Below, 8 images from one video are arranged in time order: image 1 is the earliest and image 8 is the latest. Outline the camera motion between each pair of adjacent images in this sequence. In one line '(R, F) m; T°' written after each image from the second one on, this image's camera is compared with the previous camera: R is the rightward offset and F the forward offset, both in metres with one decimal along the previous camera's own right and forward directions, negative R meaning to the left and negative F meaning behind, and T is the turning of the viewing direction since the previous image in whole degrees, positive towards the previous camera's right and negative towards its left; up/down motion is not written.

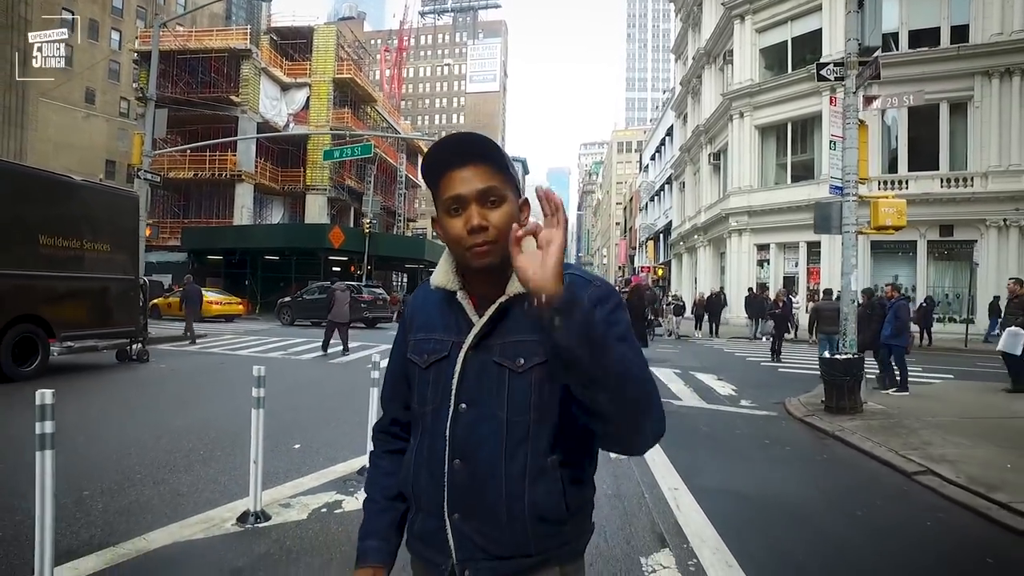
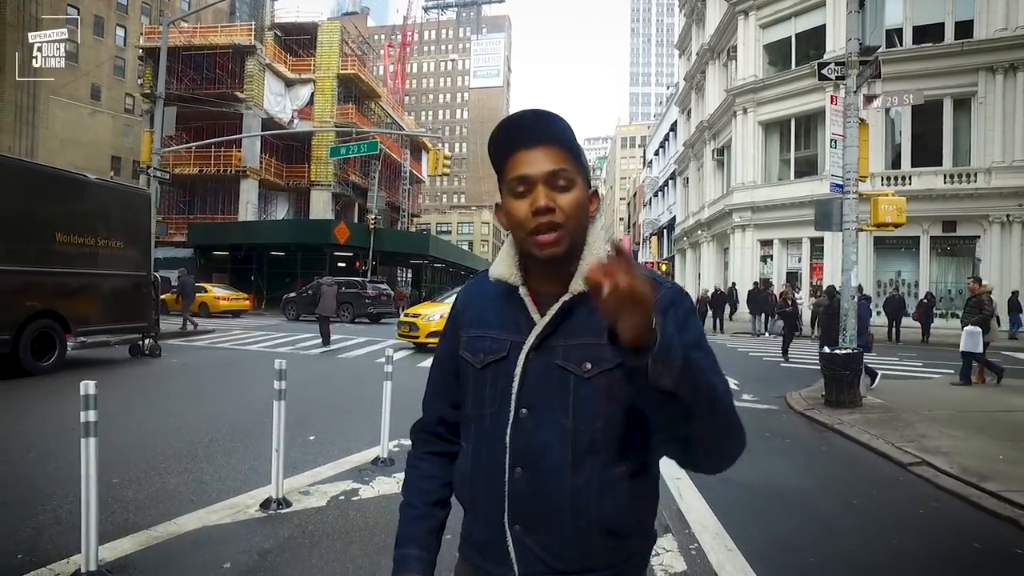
(0.0, -0.2) m; 0°
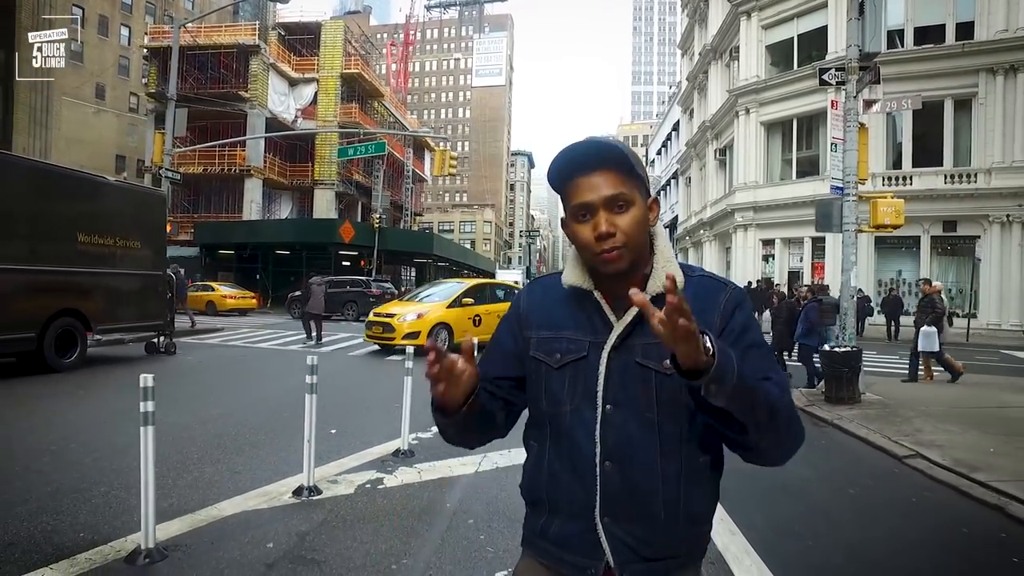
(-0.1, -0.3) m; 0°
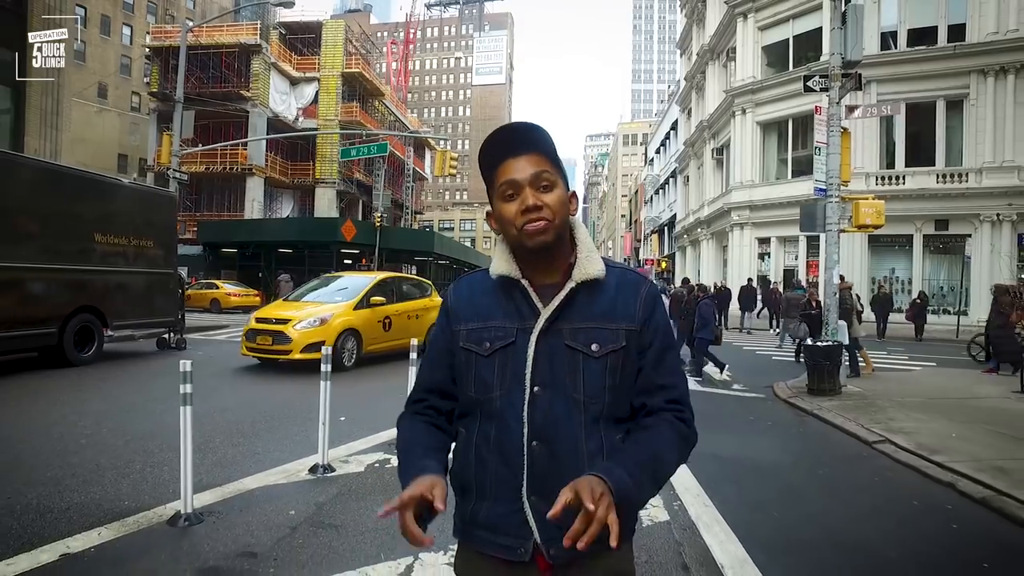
(0.0, -0.5) m; 0°
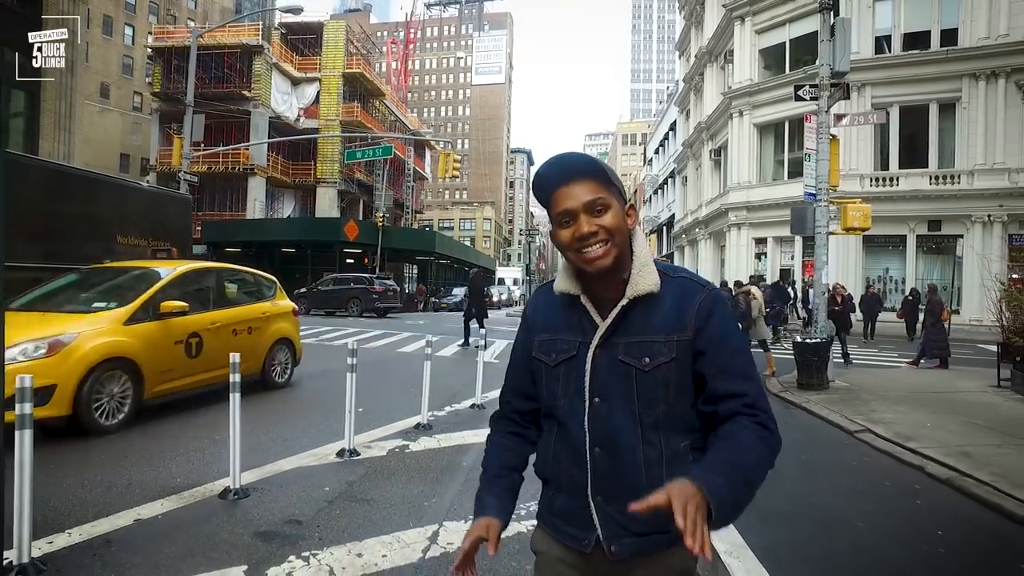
(-0.1, -0.5) m; 0°
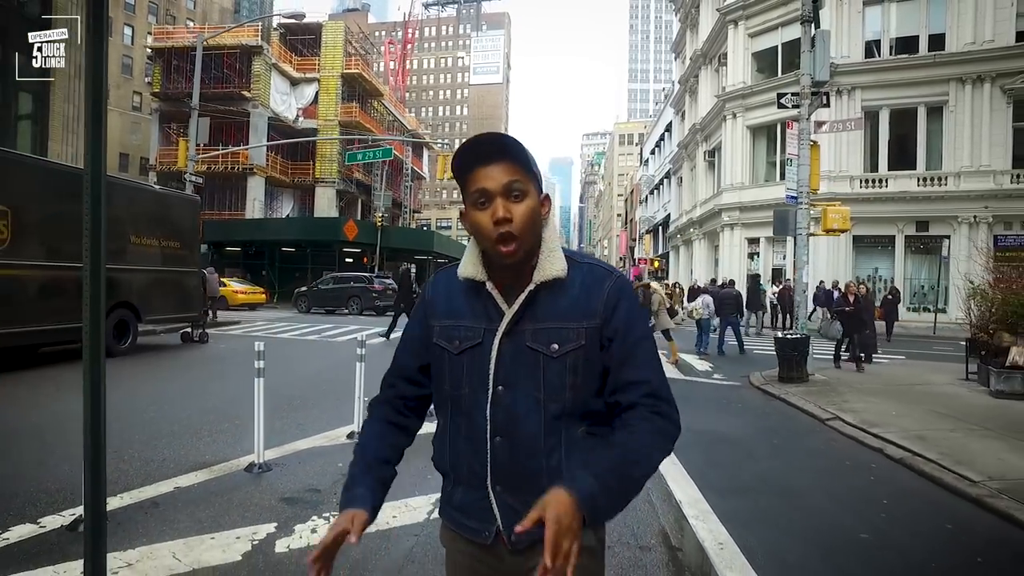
(0.0, -0.6) m; 0°
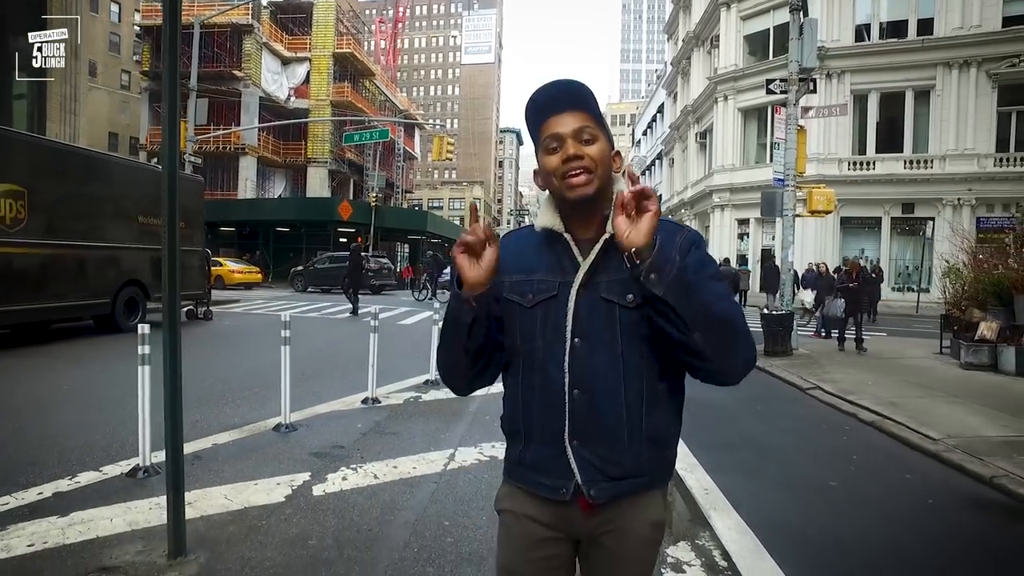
(-0.1, -0.5) m; +1°
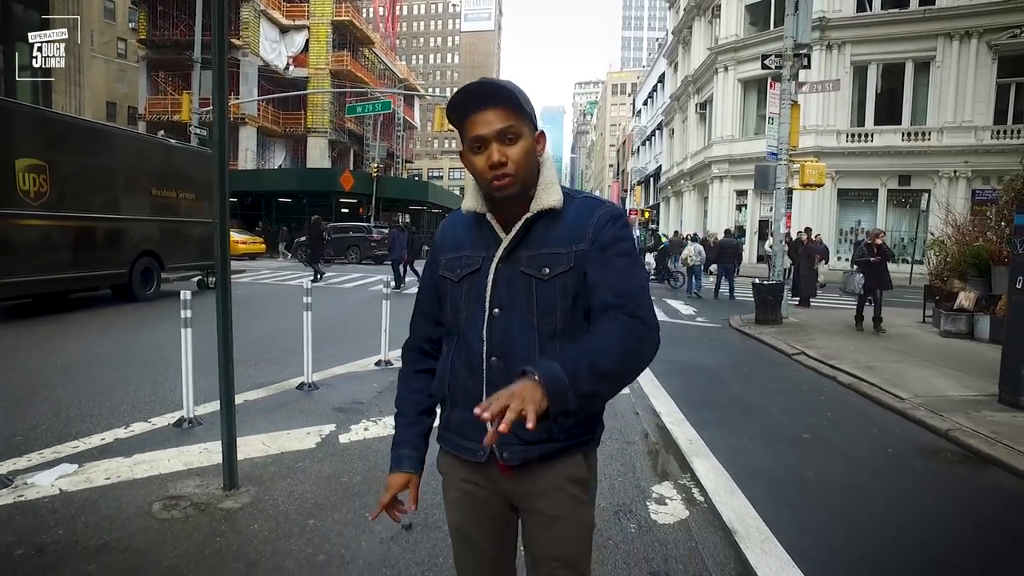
(0.0, -0.5) m; 0°
